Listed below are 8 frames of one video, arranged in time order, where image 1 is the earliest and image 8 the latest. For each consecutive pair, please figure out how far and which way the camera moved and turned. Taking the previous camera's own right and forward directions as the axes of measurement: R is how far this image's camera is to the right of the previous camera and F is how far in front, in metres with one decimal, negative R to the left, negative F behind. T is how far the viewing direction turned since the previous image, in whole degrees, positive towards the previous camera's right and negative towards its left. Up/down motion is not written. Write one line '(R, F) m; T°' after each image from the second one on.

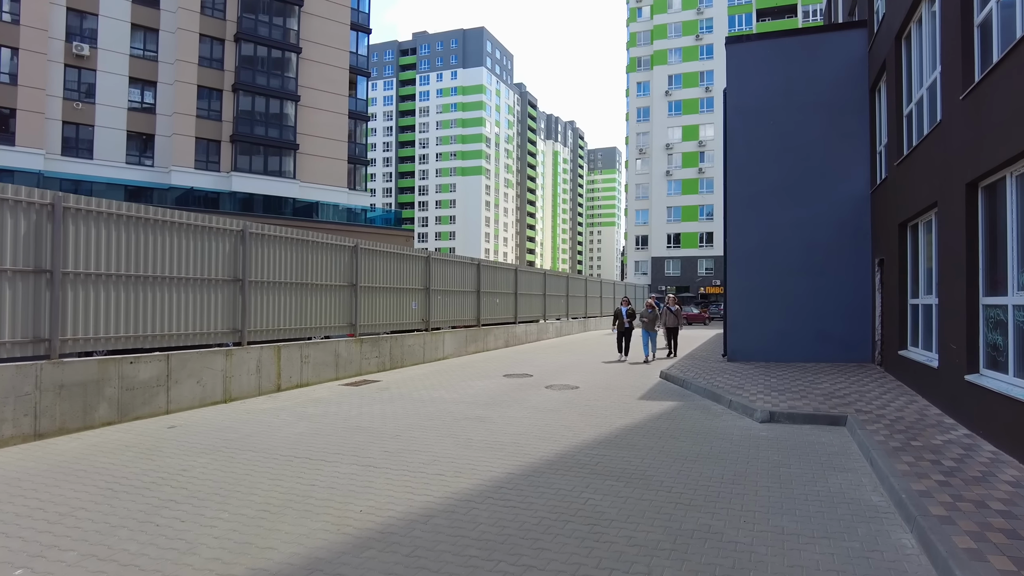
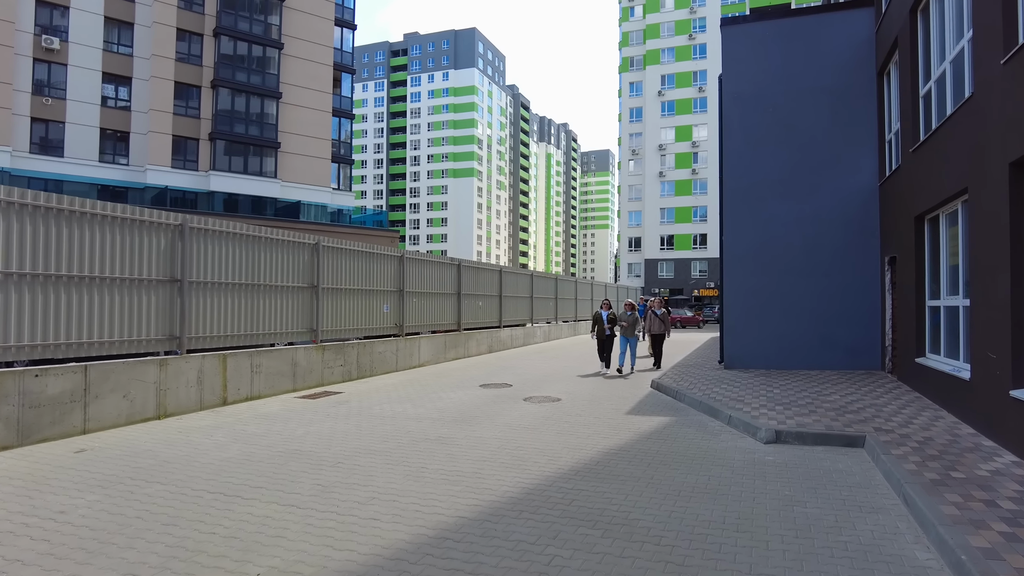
(+0.3, +1.1) m; +1°
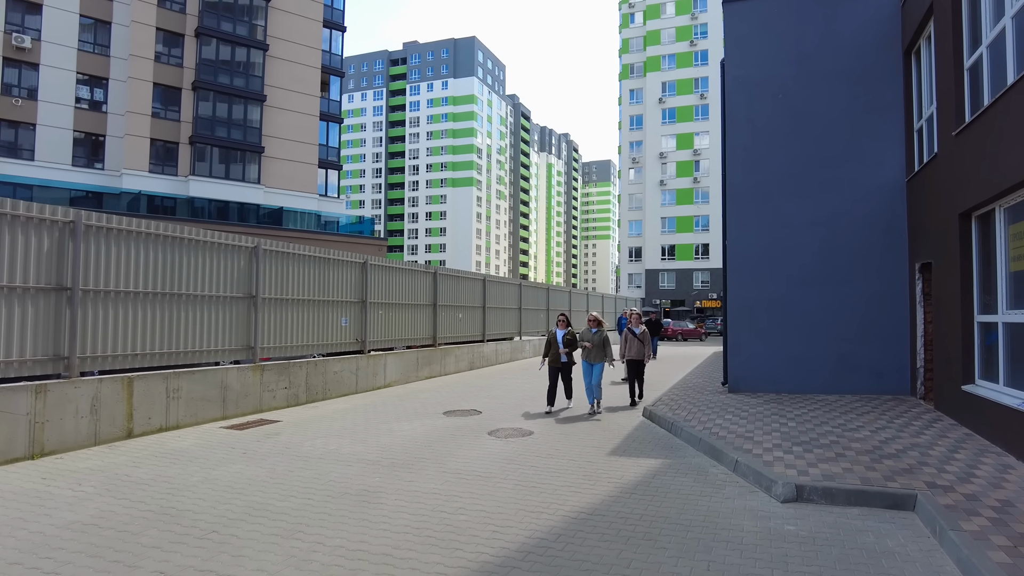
(+0.5, +1.6) m; 0°
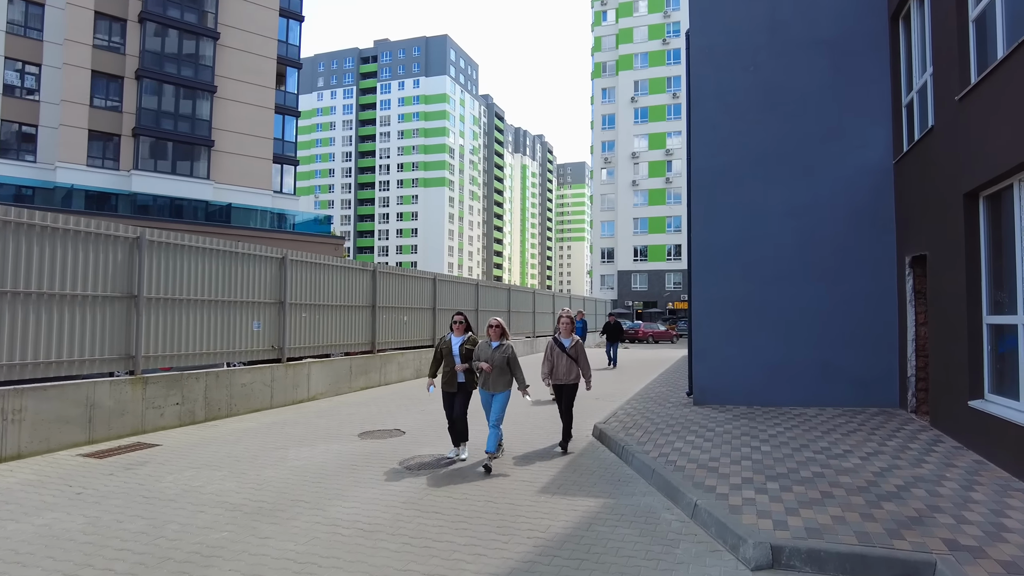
(+0.6, +1.4) m; +2°
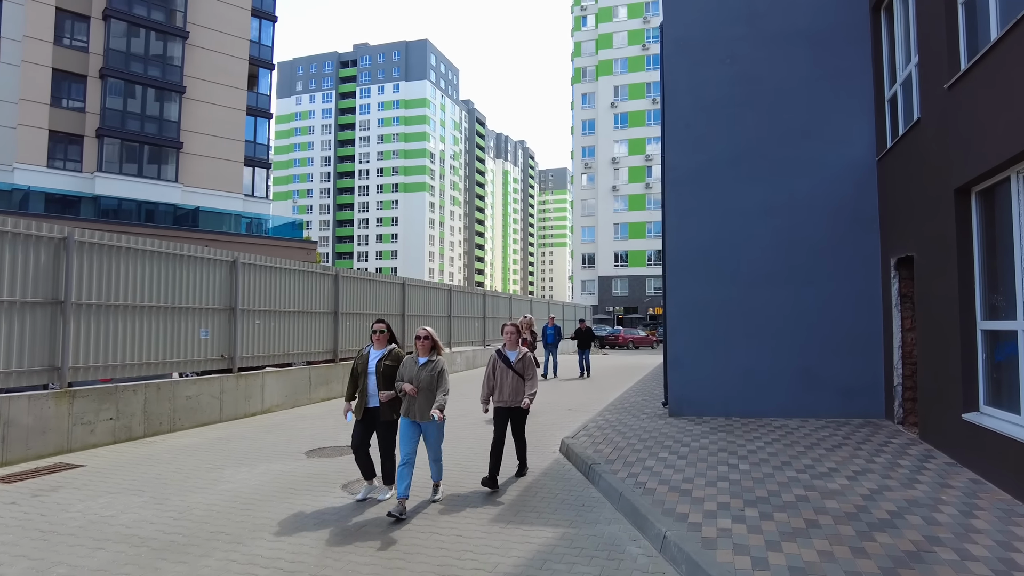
(+0.2, +0.6) m; +2°
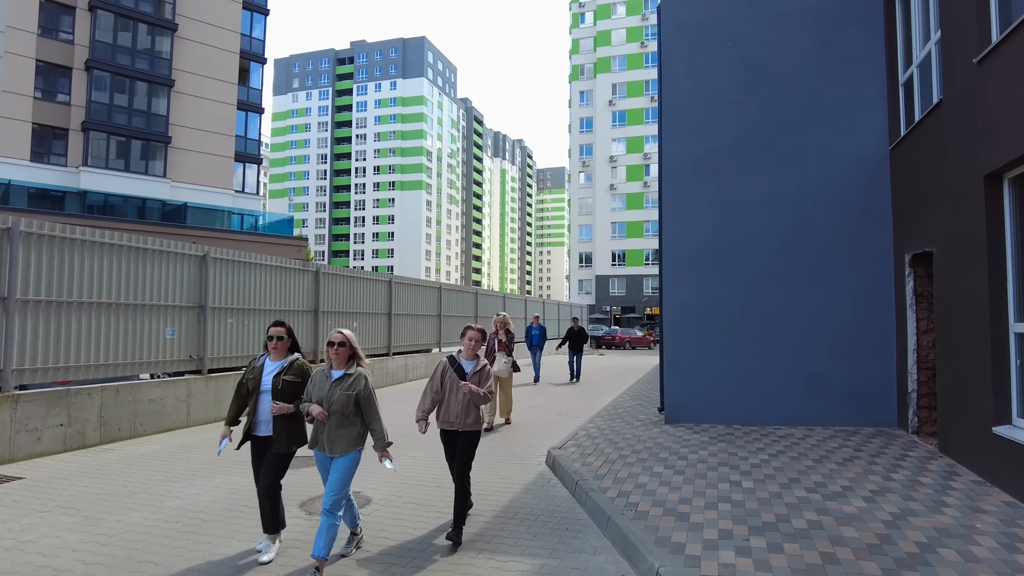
(+0.2, +0.6) m; 0°
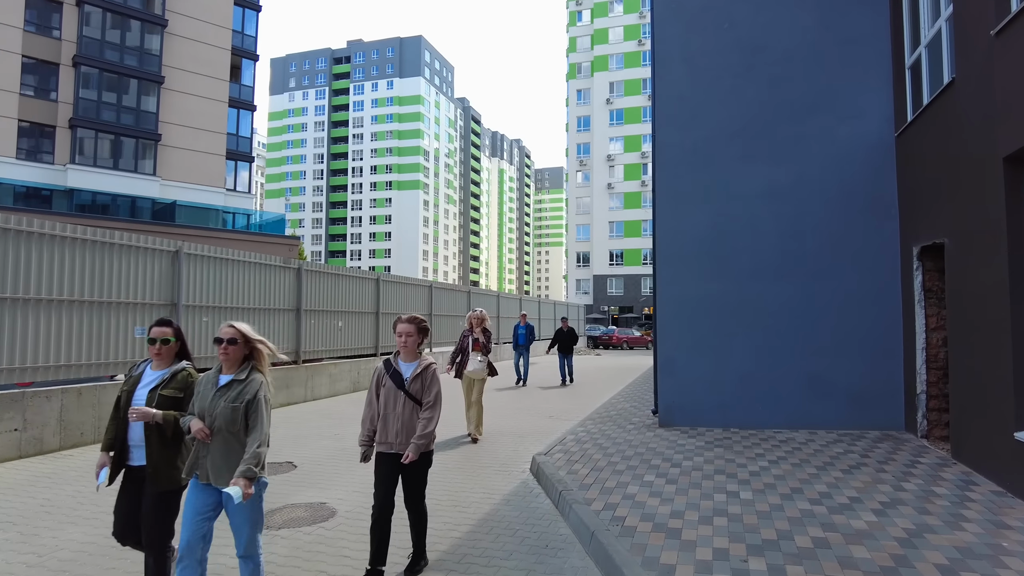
(+0.2, +0.4) m; 0°
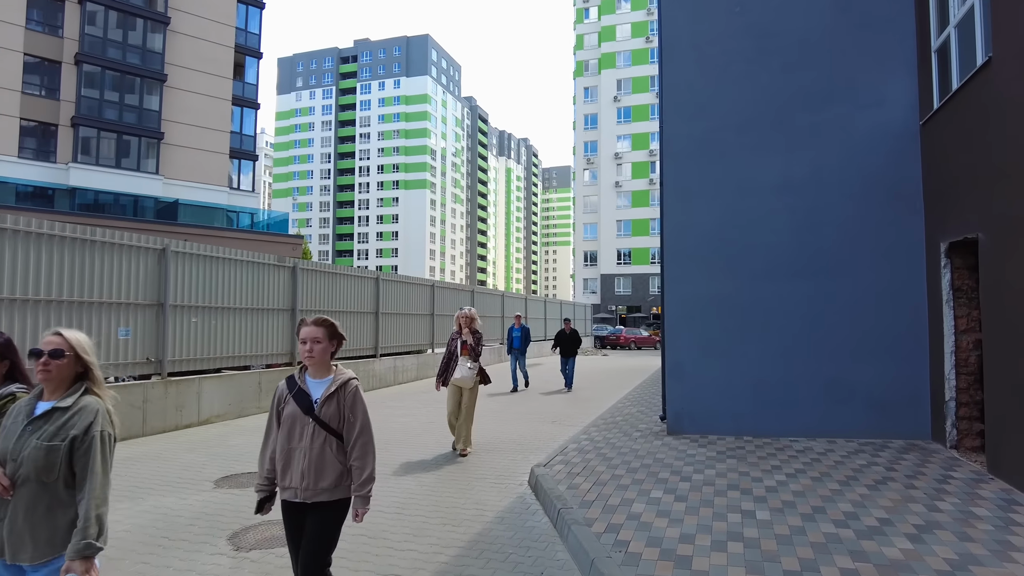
(+0.1, +0.4) m; -1°
